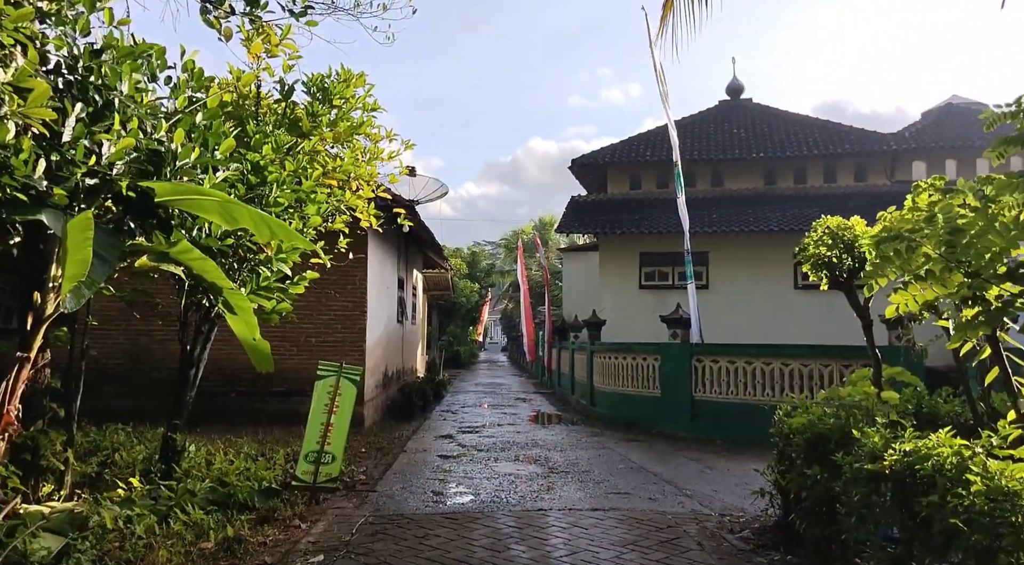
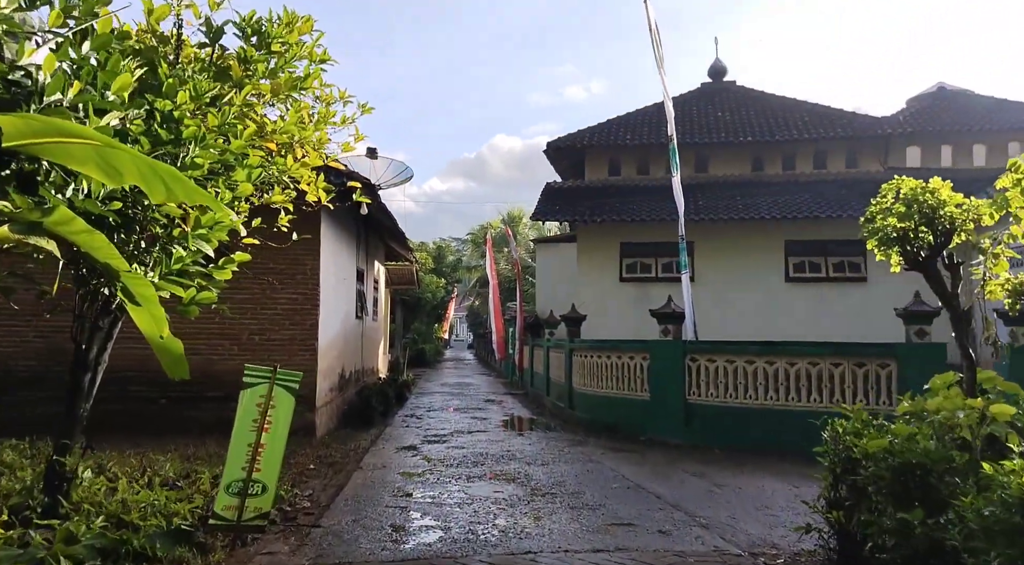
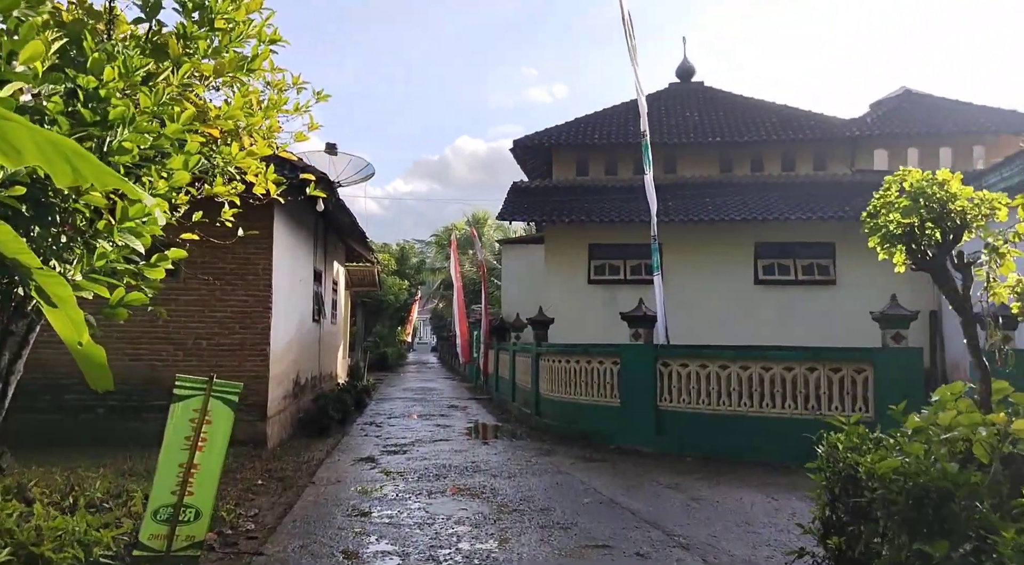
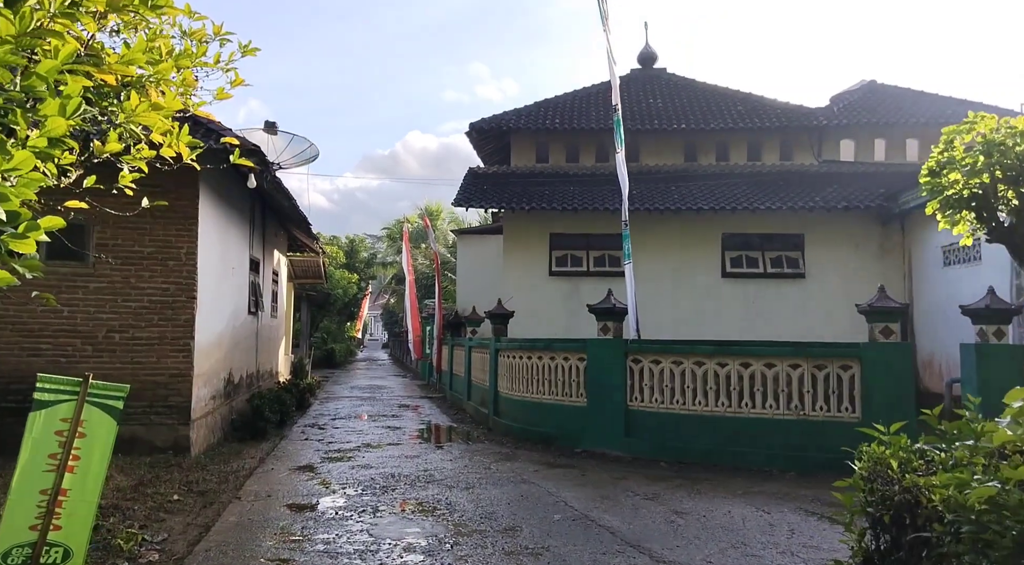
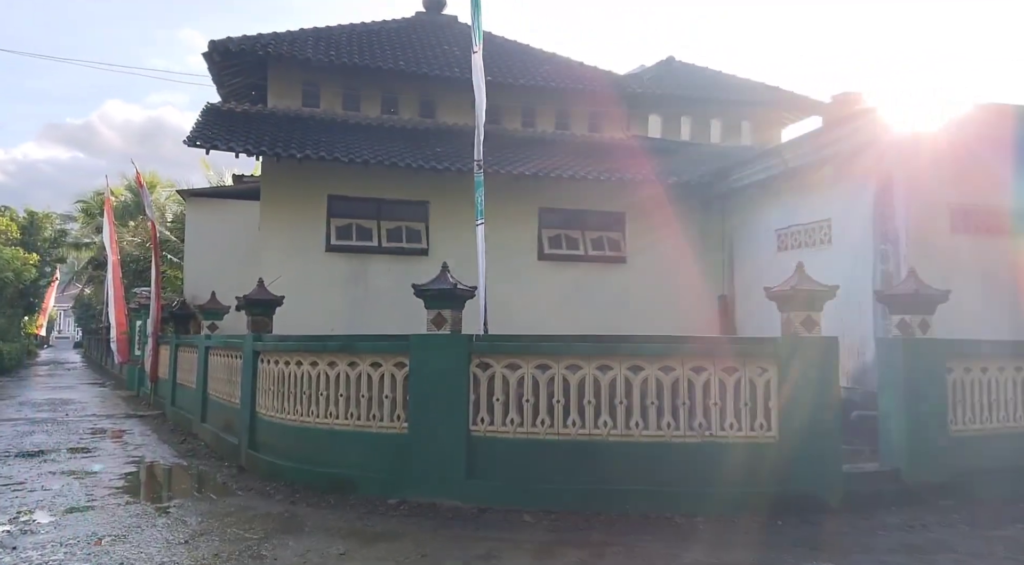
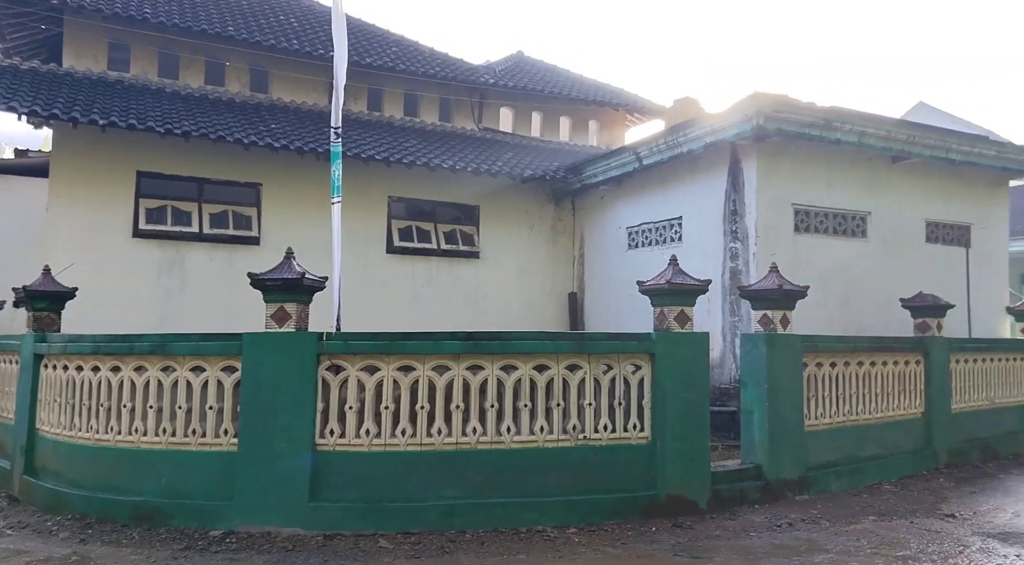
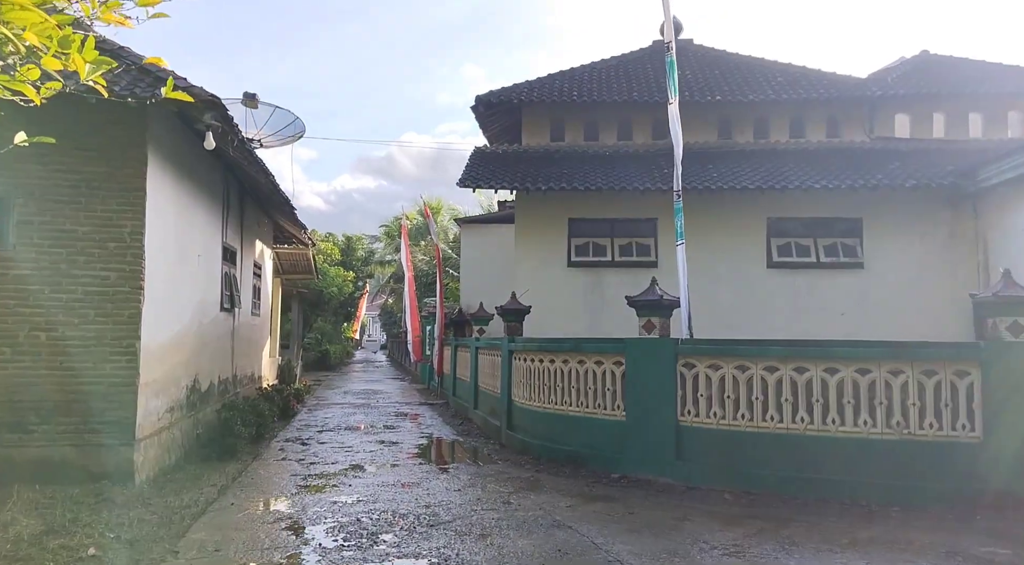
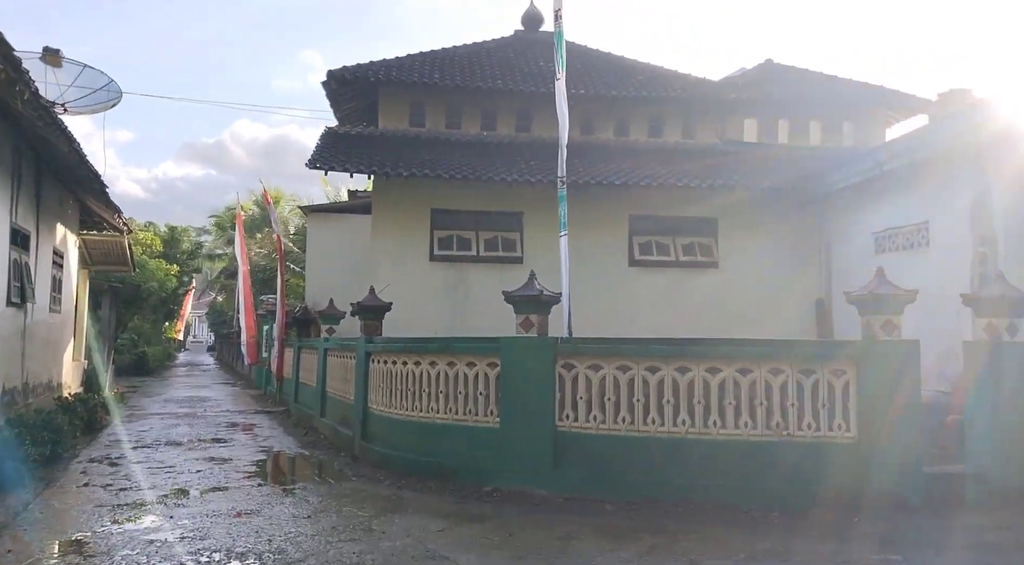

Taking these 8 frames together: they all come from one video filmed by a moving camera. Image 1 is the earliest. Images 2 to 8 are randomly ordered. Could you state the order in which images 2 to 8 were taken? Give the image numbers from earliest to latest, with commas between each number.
2, 3, 4, 7, 8, 5, 6
